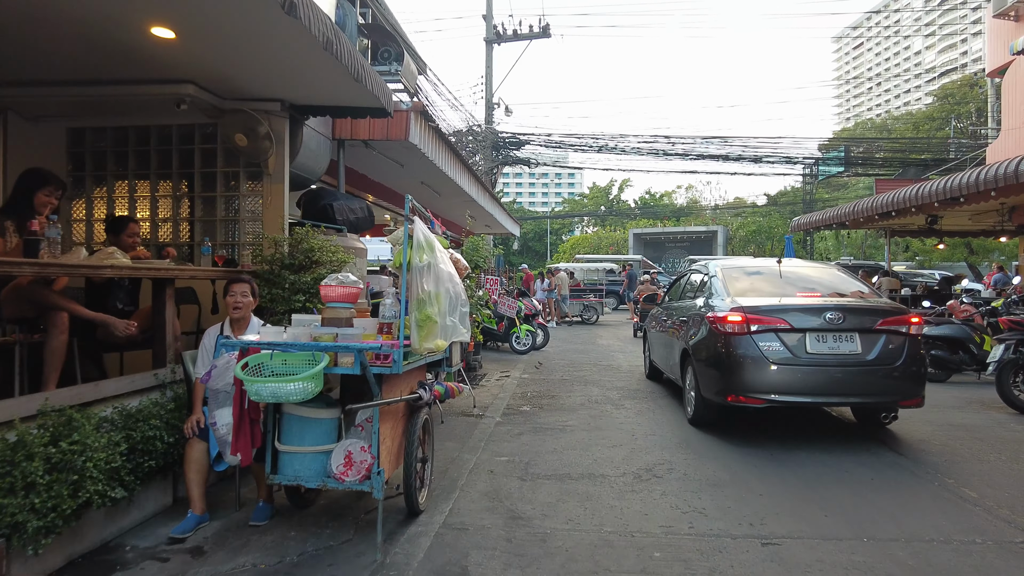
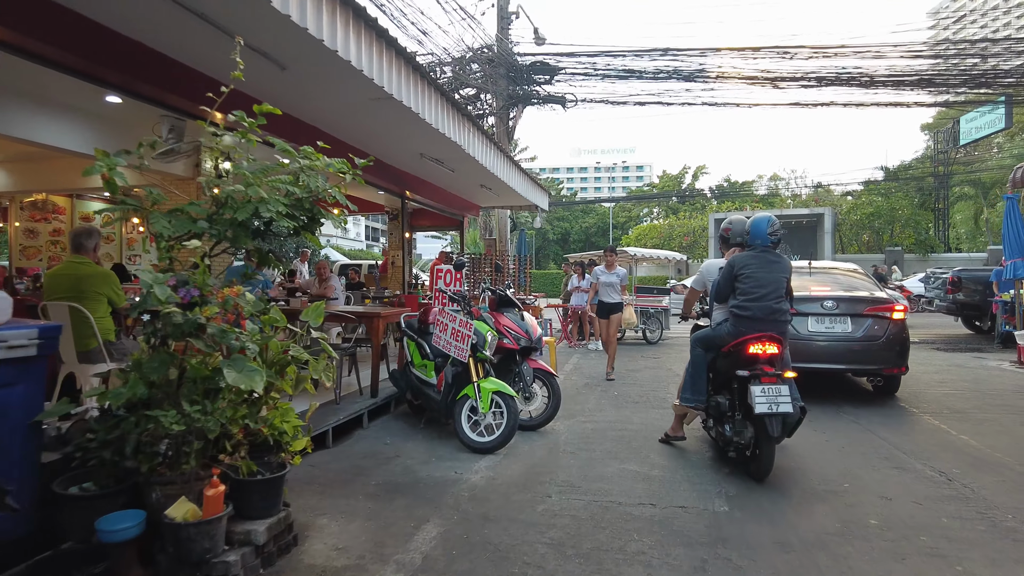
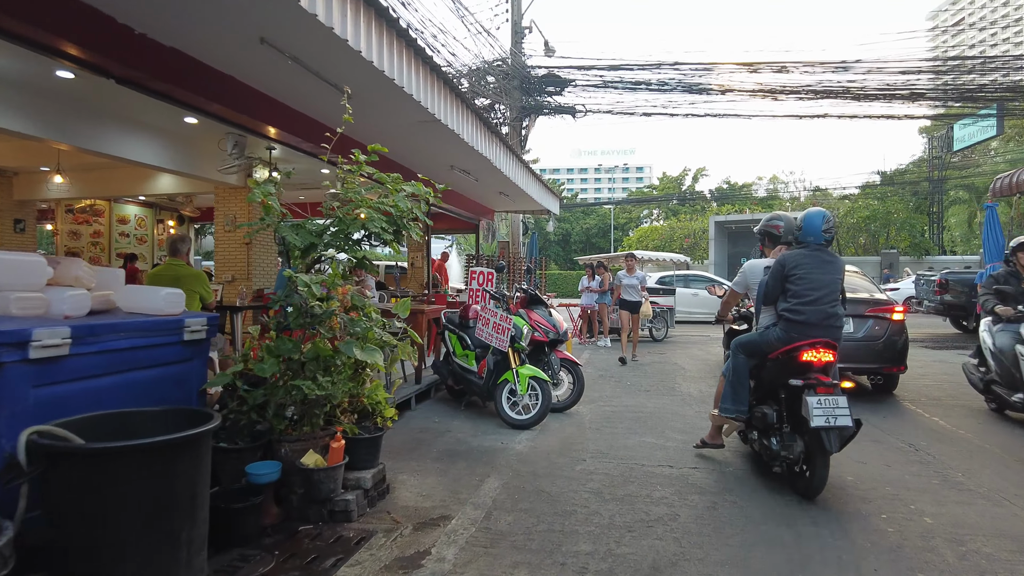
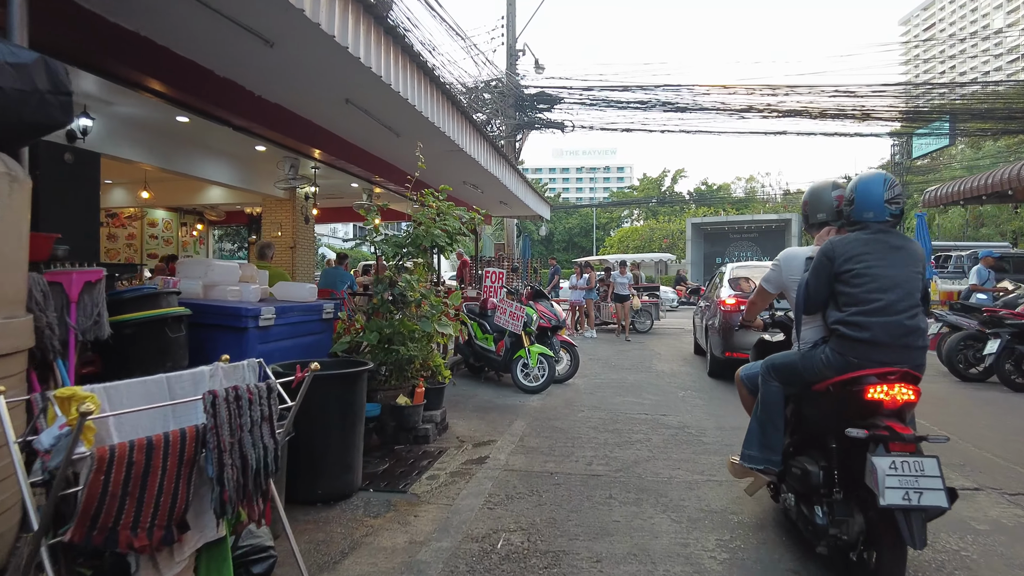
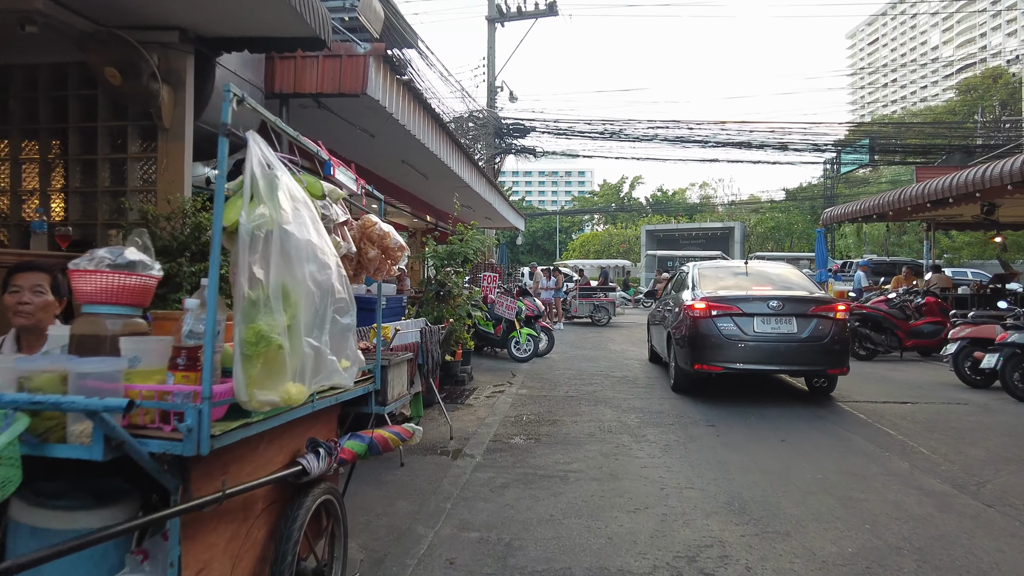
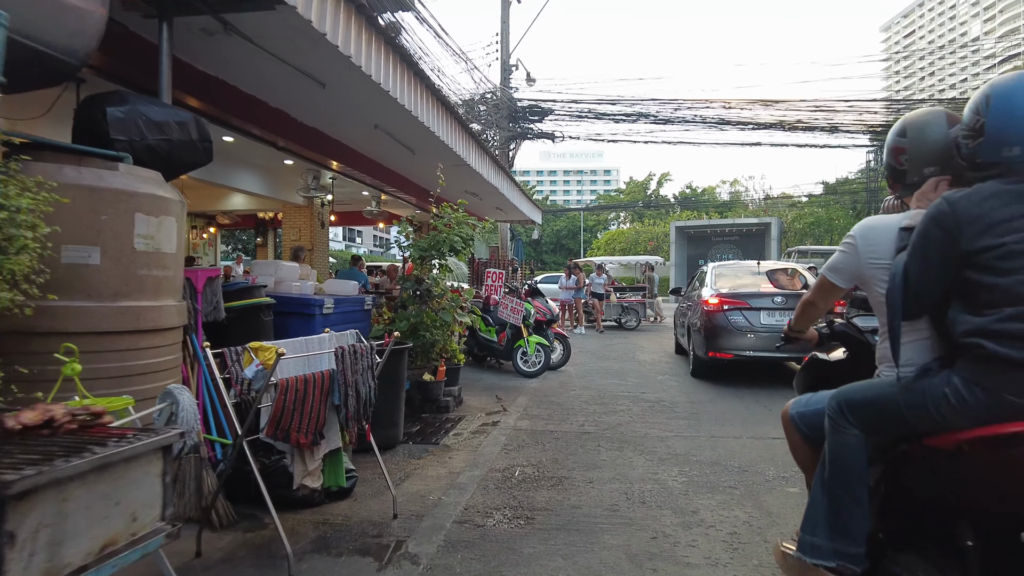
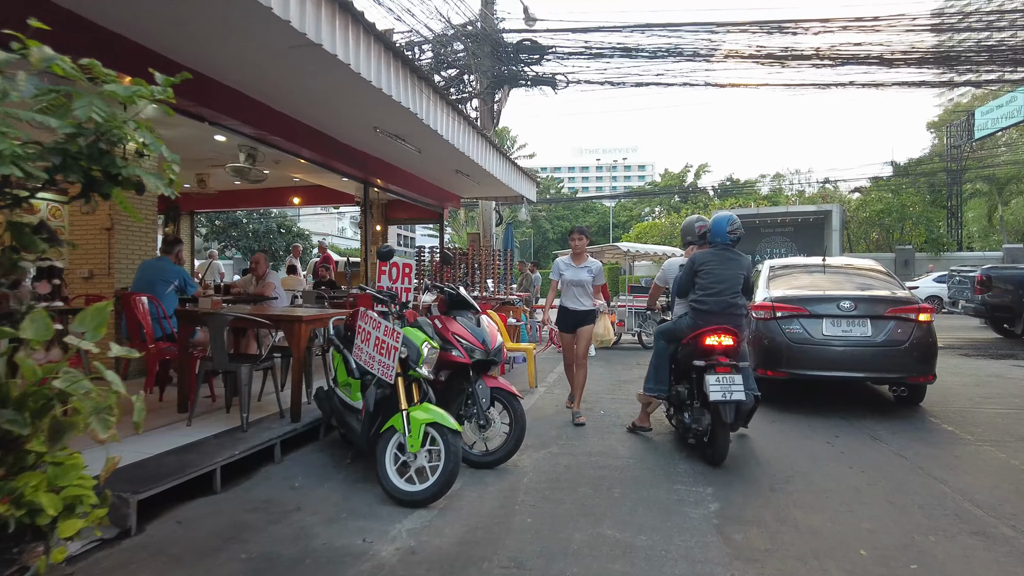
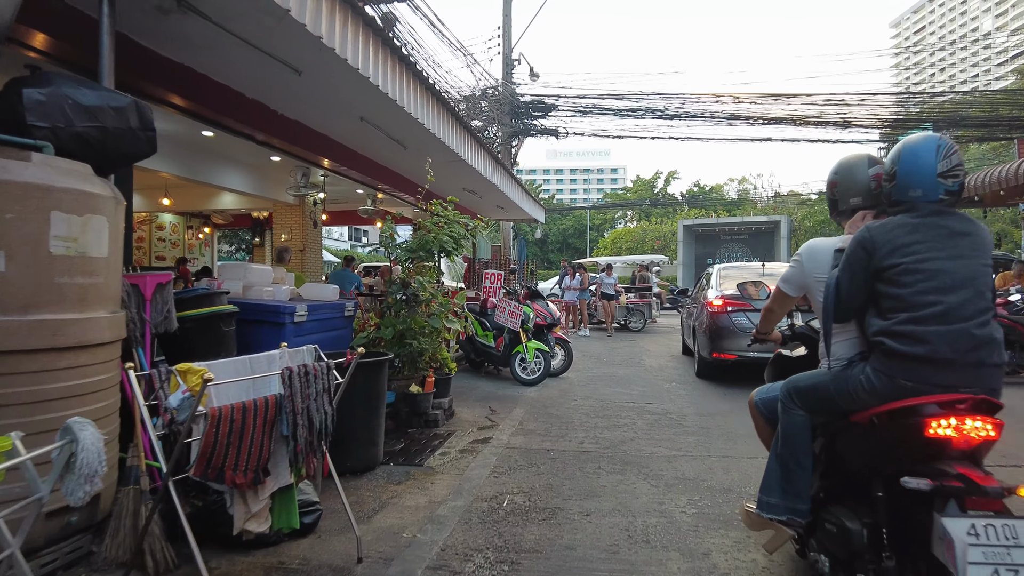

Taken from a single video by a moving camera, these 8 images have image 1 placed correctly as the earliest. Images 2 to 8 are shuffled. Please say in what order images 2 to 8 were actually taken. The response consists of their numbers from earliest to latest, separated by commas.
5, 6, 8, 4, 3, 2, 7
